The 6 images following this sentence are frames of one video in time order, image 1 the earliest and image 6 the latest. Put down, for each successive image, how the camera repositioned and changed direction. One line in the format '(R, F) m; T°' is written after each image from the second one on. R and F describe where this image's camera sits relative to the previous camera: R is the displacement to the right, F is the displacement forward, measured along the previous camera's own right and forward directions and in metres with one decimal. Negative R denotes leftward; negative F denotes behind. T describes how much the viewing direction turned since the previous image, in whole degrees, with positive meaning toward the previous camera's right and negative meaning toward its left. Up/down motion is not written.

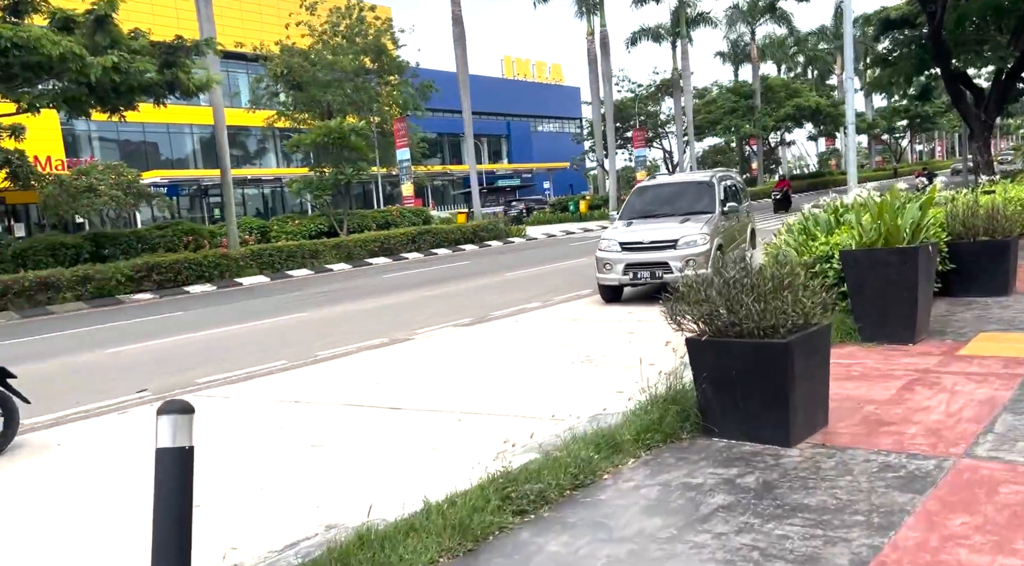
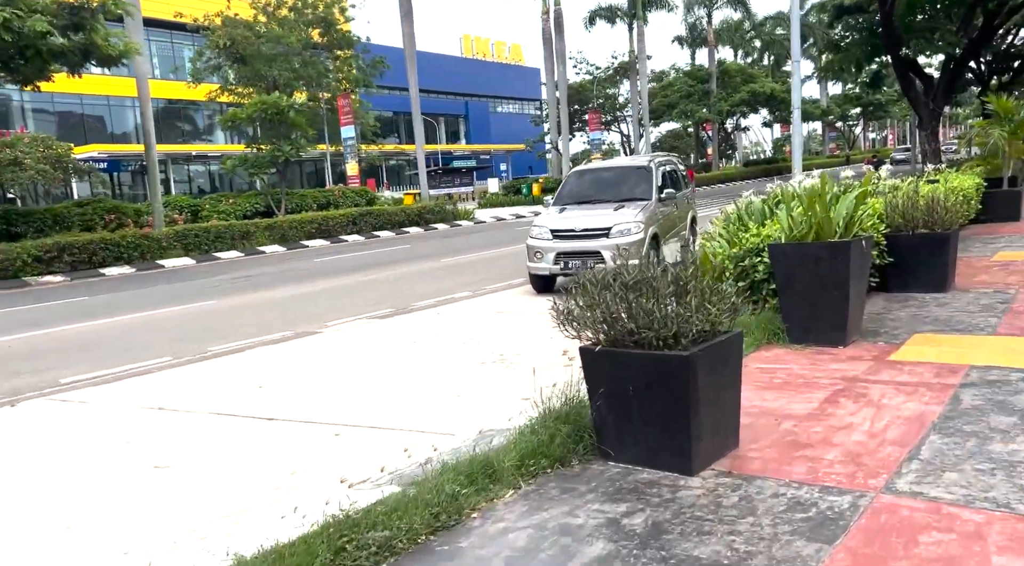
(+0.5, +0.6) m; +3°
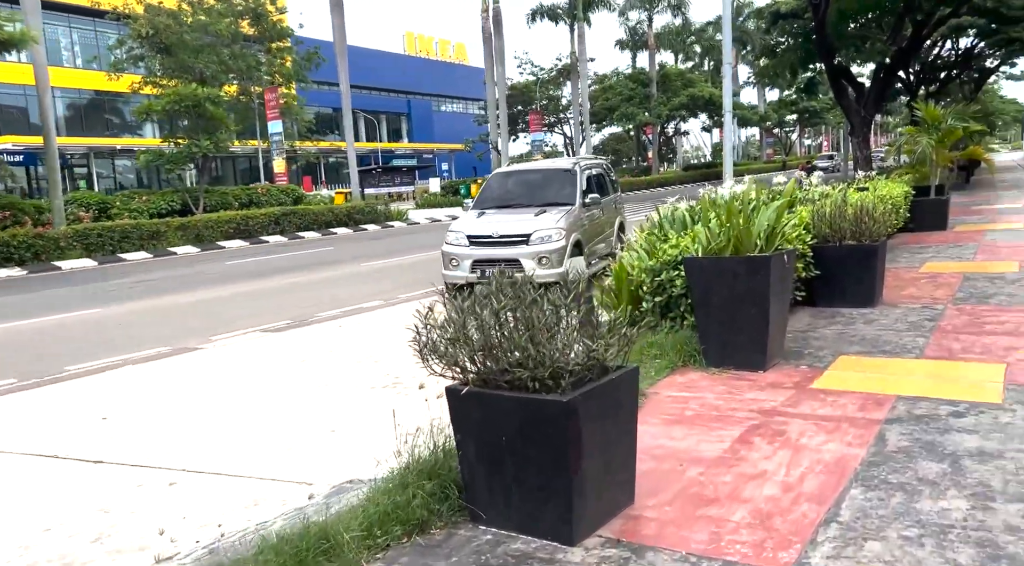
(+0.4, +0.6) m; +4°
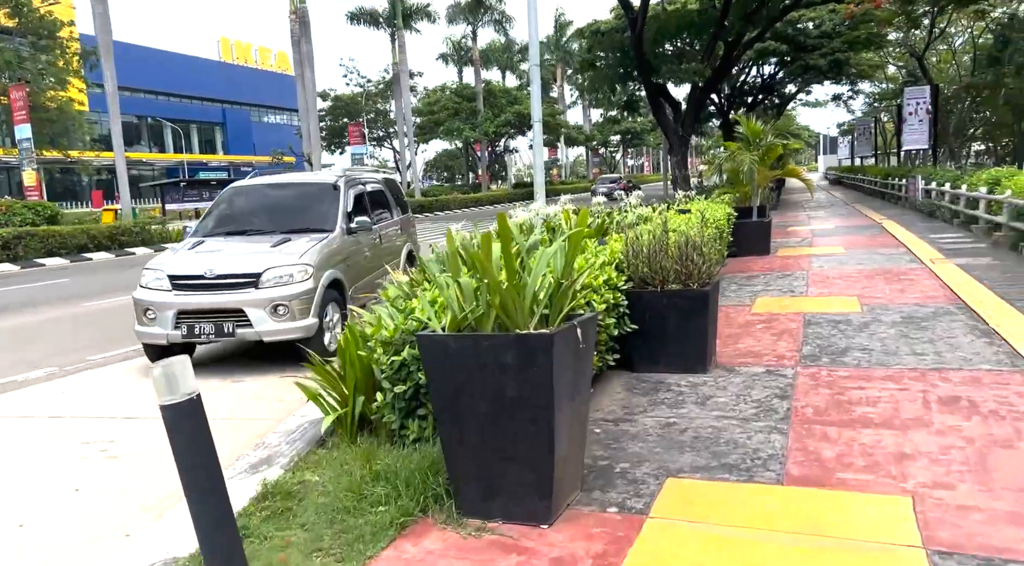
(+1.0, +2.2) m; +12°
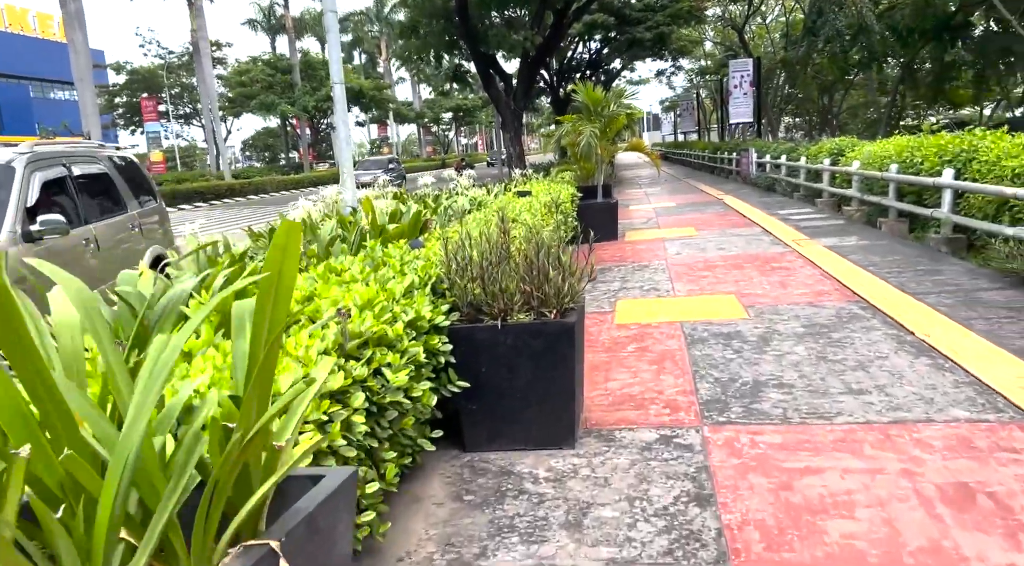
(+0.4, +2.0) m; +12°
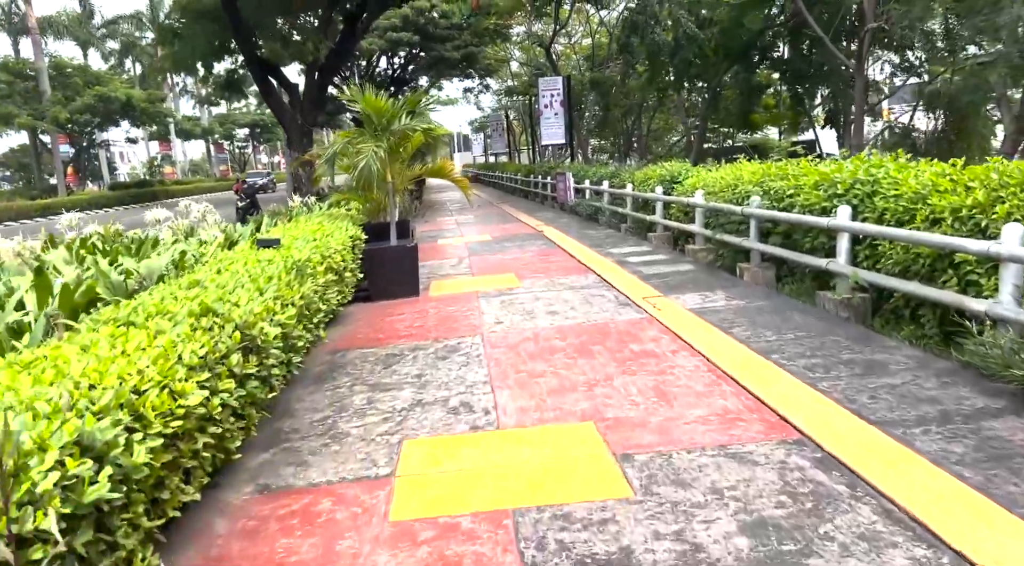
(+0.6, +2.8) m; +14°
